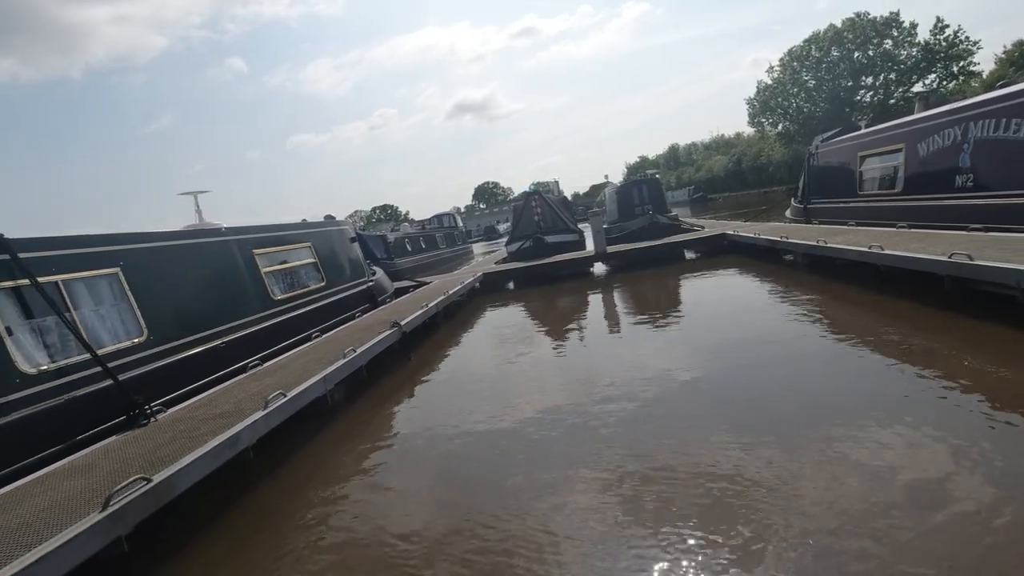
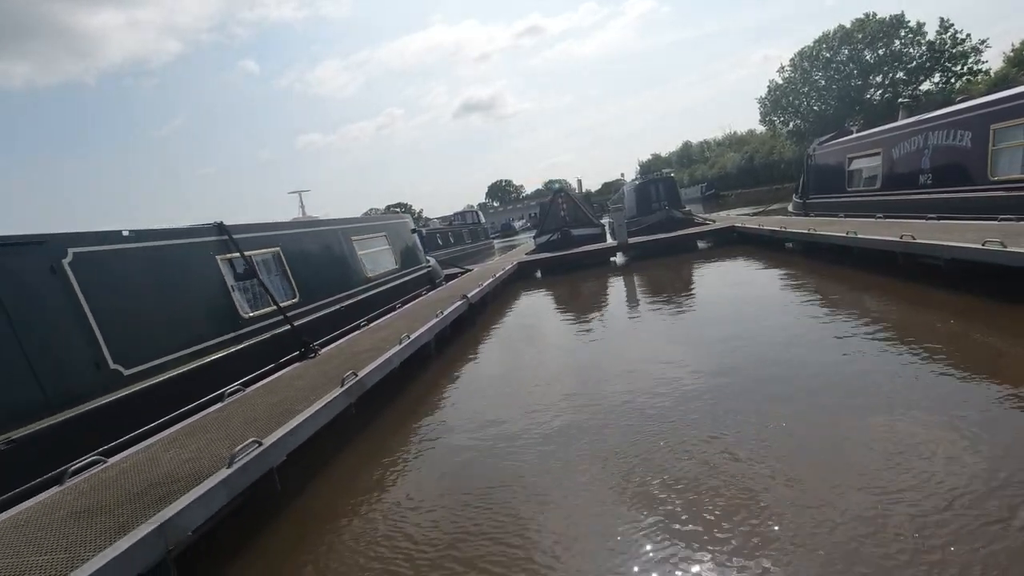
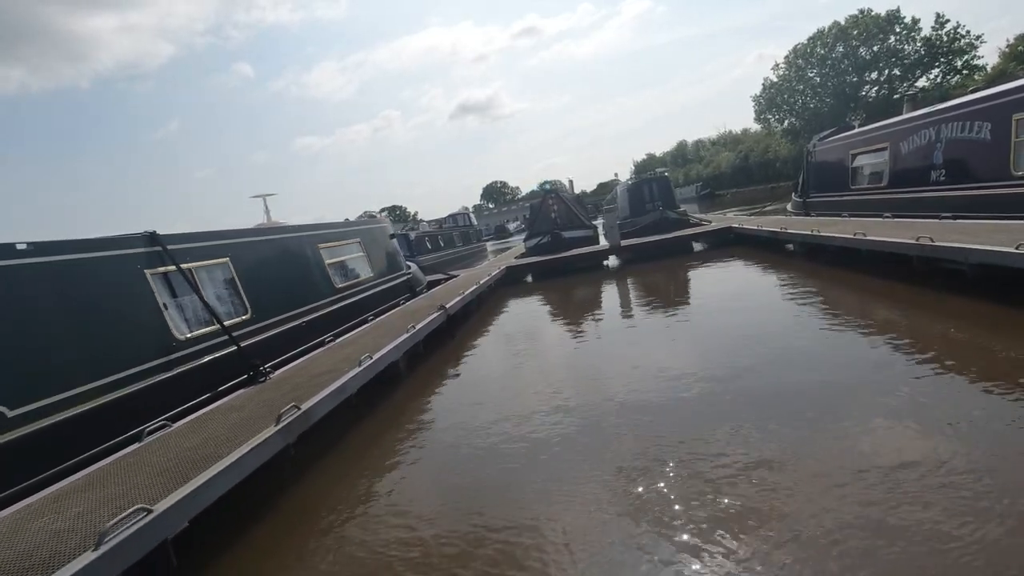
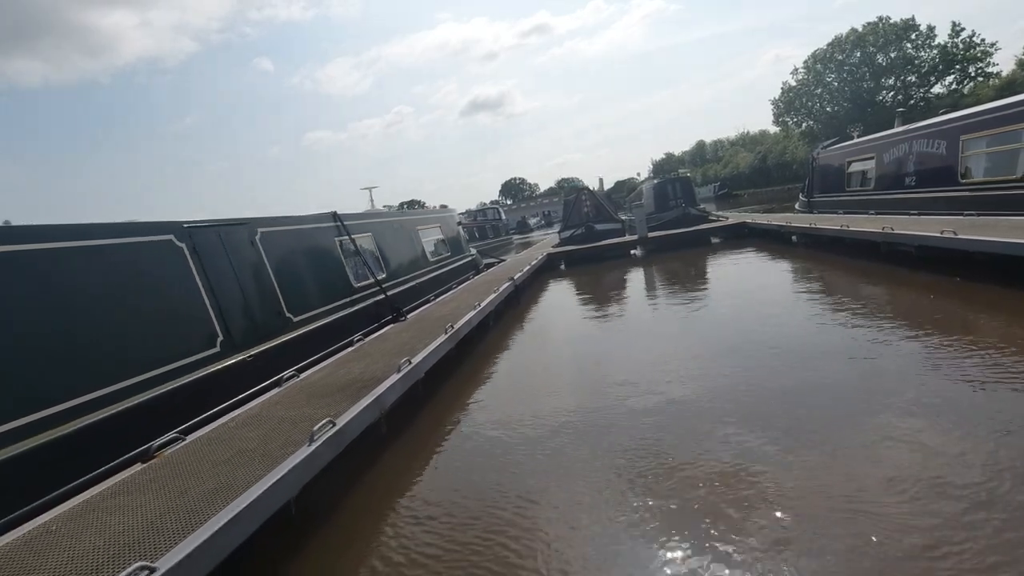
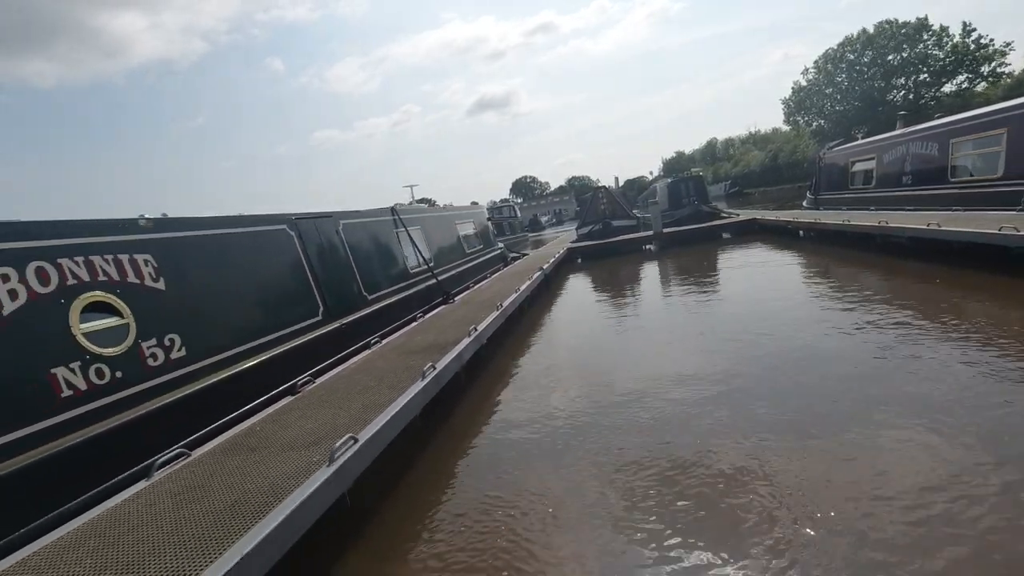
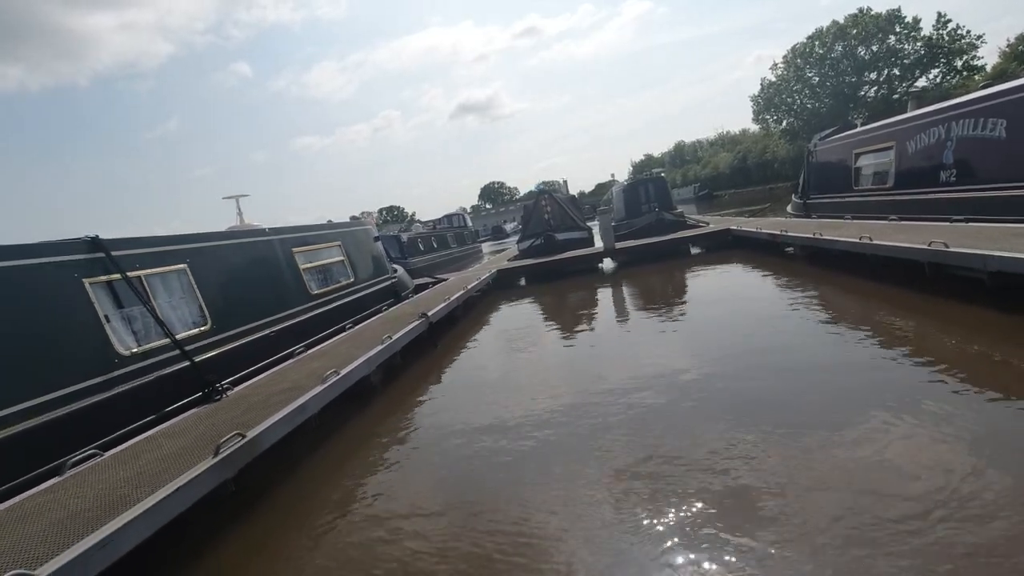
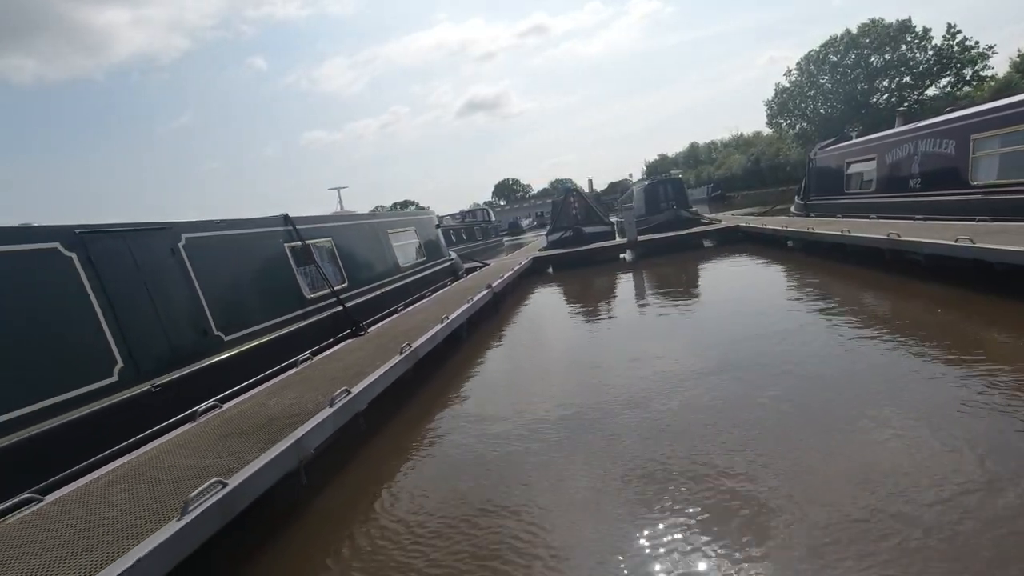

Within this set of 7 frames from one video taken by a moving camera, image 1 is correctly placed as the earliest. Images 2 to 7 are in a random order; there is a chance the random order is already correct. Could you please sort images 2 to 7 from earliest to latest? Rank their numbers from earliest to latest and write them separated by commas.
6, 3, 2, 7, 4, 5
